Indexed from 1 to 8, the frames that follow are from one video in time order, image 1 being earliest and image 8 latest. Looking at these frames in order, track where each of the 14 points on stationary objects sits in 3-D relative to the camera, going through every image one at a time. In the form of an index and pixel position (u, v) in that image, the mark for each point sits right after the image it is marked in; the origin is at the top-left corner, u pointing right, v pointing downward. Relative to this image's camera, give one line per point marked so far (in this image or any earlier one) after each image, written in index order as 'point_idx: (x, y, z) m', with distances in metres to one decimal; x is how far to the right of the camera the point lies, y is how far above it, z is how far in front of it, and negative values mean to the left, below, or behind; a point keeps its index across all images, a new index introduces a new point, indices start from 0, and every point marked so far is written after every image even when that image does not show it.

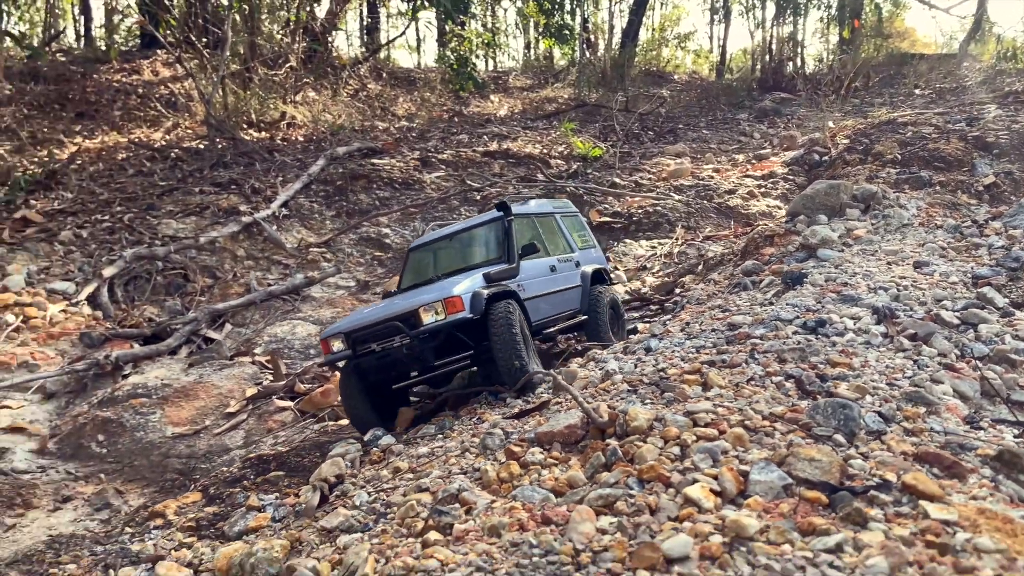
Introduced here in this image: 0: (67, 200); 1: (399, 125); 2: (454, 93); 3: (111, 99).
0: (-4.9, +0.8, +9.0) m
1: (-1.8, +2.4, +12.6) m
2: (-1.0, +3.3, +14.5) m
3: (-5.7, +2.4, +11.0) m
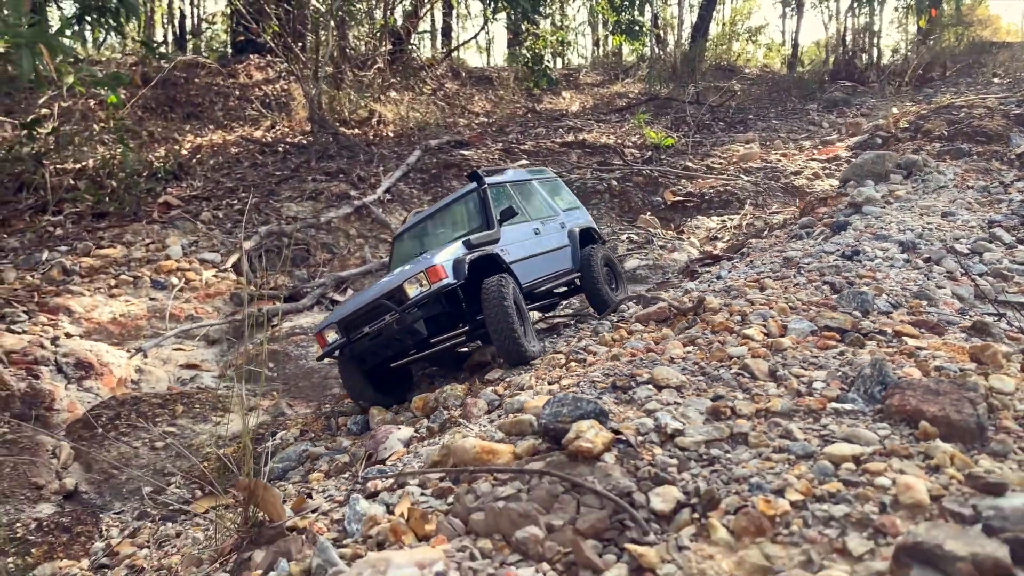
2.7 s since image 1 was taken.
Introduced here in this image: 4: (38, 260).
0: (-3.9, +1.2, +10.5) m
1: (-0.5, +2.7, +13.9) m
2: (+0.4, +3.7, +15.6) m
3: (-4.5, +2.7, +12.6) m
4: (-4.7, +0.3, +8.3) m
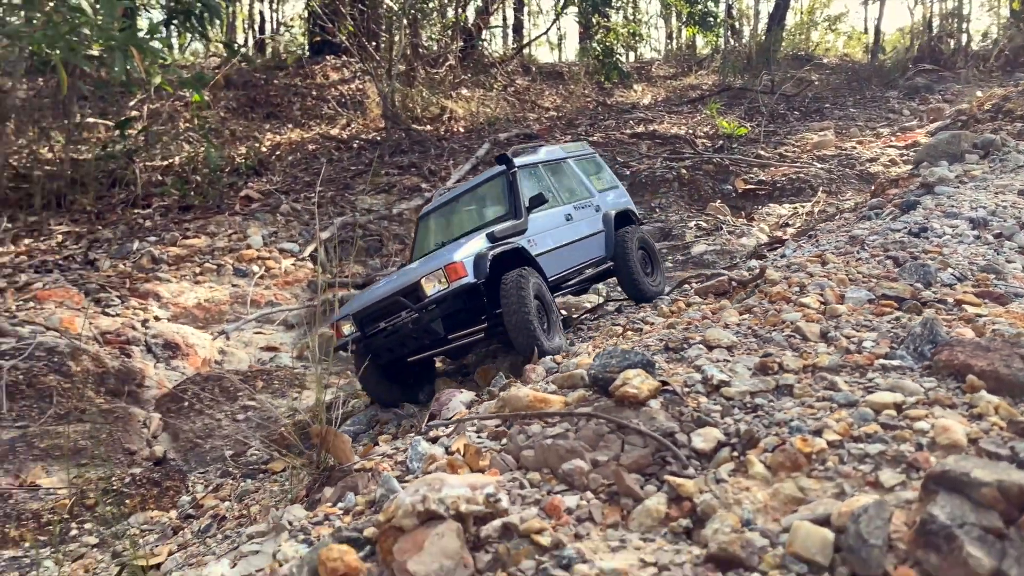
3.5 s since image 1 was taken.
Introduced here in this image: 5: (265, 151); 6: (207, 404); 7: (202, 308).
0: (-3.0, +1.3, +10.9) m
1: (+0.6, +2.9, +14.0) m
2: (+1.7, +3.8, +15.6) m
3: (-3.4, +2.9, +13.0) m
4: (-4.0, +0.4, +8.8) m
5: (-3.4, +1.9, +11.6) m
6: (-2.2, -0.8, +5.9) m
7: (-3.0, -0.2, +8.2) m
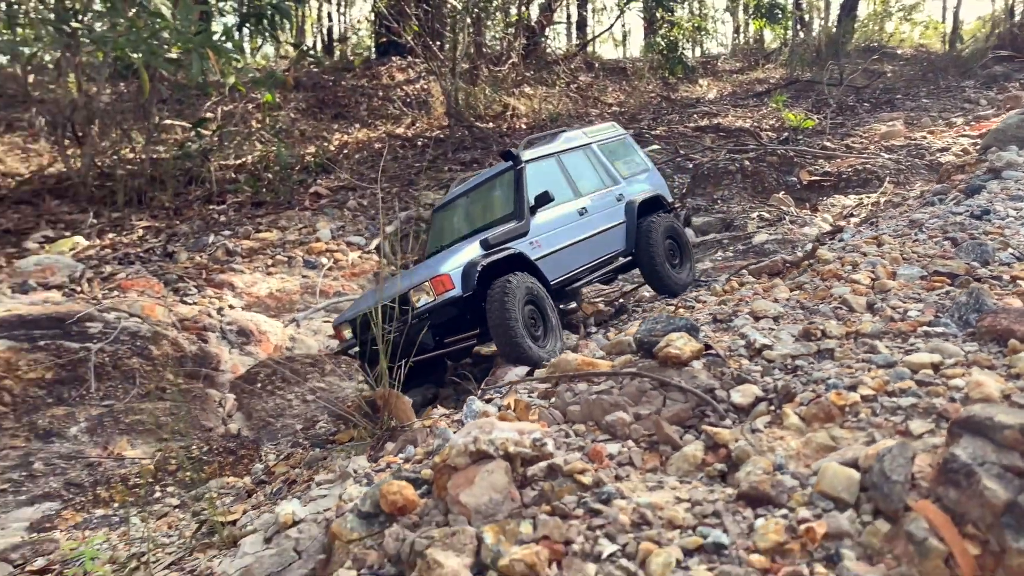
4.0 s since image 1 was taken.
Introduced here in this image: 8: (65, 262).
0: (-2.2, +1.5, +11.2) m
1: (+1.7, +3.0, +14.0) m
2: (+2.9, +3.9, +15.6) m
3: (-2.5, +3.0, +13.4) m
4: (-3.3, +0.5, +9.2) m
5: (-2.5, +2.0, +11.9) m
6: (-1.7, -0.7, +6.2) m
7: (-2.4, -0.1, +8.5) m
8: (-4.3, +0.2, +8.1) m
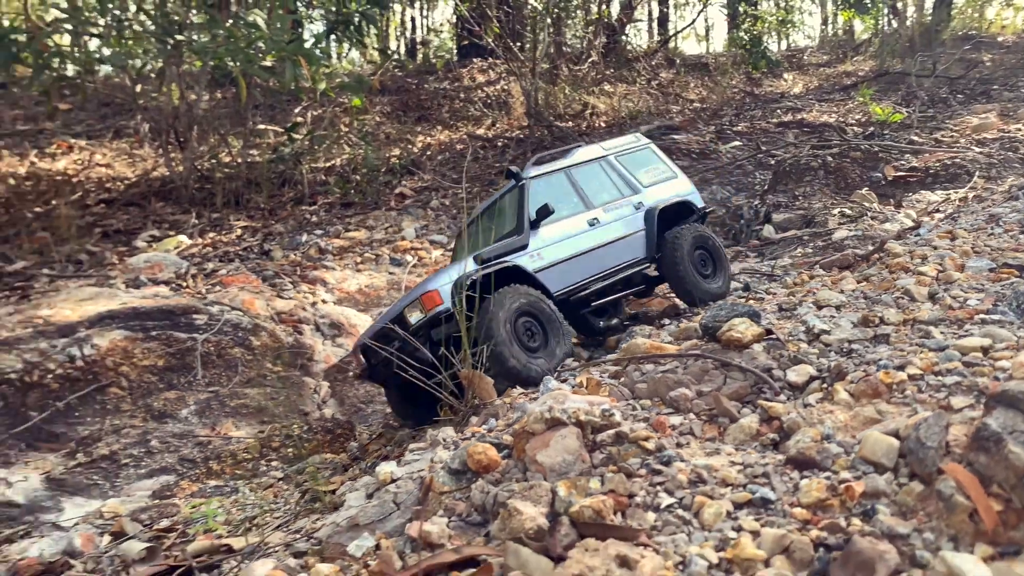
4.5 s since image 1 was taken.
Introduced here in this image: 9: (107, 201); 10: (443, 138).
0: (-1.2, +1.5, +11.6) m
1: (+3.0, +3.0, +14.0) m
2: (+4.4, +4.0, +15.5) m
3: (-1.2, +3.0, +13.8) m
4: (-2.5, +0.5, +9.7) m
5: (-1.4, +2.0, +12.4) m
6: (-1.1, -0.7, +6.6) m
7: (-1.6, -0.1, +8.9) m
8: (-3.5, +0.3, +8.8) m
9: (-4.8, +1.0, +9.9) m
10: (-1.1, +2.3, +13.0) m
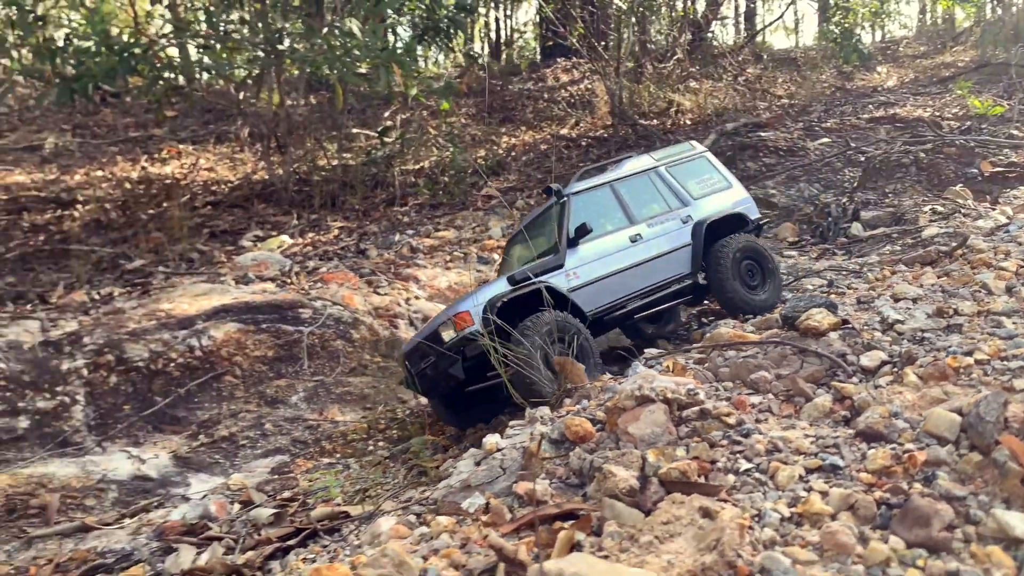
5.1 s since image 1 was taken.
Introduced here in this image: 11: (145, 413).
0: (0.0, +1.5, +11.9) m
1: (+4.4, +3.0, +13.9) m
2: (+5.9, +4.0, +15.3) m
3: (+0.2, +3.1, +14.1) m
4: (-1.4, +0.6, +10.2) m
5: (-0.1, +2.1, +12.7) m
6: (-0.4, -0.7, +6.9) m
7: (-0.7, 0.0, +9.3) m
8: (-2.6, +0.3, +9.3) m
9: (-3.8, +1.1, +10.6) m
10: (+0.3, +2.3, +13.3) m
11: (-2.9, -1.0, +6.7) m
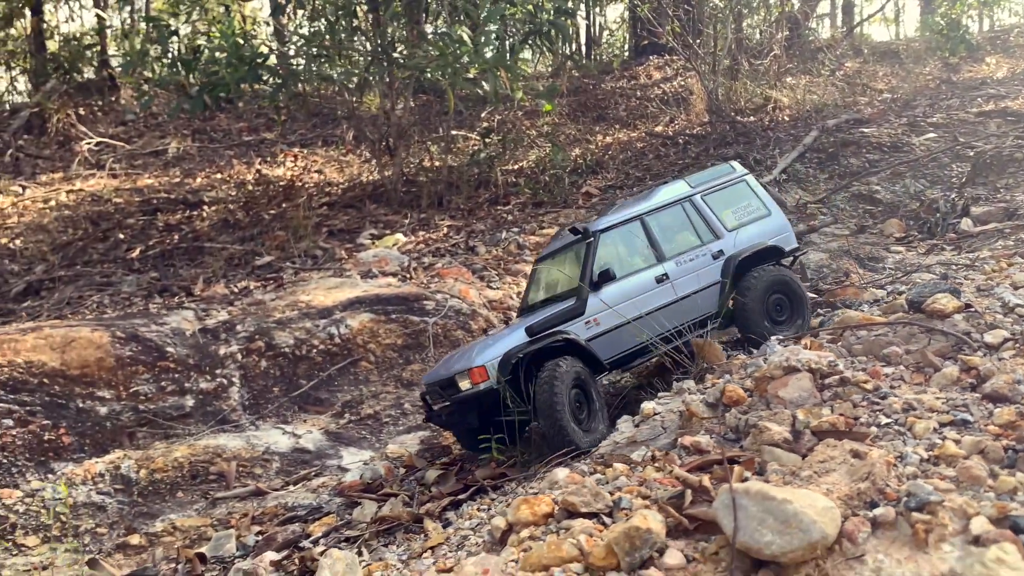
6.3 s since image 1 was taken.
0: (+1.5, +1.6, +12.3) m
1: (+6.1, +3.1, +13.8) m
2: (+7.7, +4.1, +15.0) m
3: (+2.0, +3.2, +14.5) m
4: (-0.1, +0.6, +10.7) m
5: (+1.5, +2.1, +13.1) m
6: (+0.6, -0.6, +7.4) m
7: (+0.6, 0.0, +9.8) m
8: (-1.4, +0.4, +10.0) m
9: (-2.4, +1.1, +11.3) m
10: (+1.9, +2.4, +13.6) m
11: (-1.9, -0.9, +7.4) m
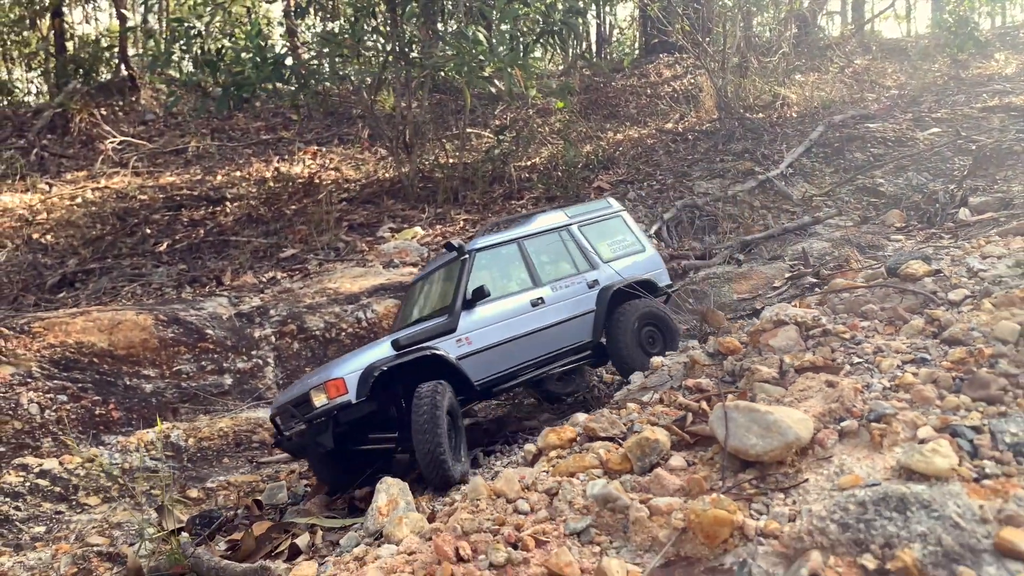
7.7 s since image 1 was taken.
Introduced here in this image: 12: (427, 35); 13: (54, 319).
0: (+1.8, +1.7, +12.7) m
1: (+6.3, +3.3, +14.2) m
2: (+8.0, +4.2, +15.4) m
3: (+2.2, +3.3, +14.9) m
4: (+0.1, +0.8, +11.1) m
5: (+1.7, +2.3, +13.5) m
6: (+0.7, -0.5, +7.8) m
7: (+0.8, +0.2, +10.2) m
8: (-1.2, +0.5, +10.4) m
9: (-2.2, +1.3, +11.8) m
10: (+2.1, +2.6, +14.0) m
11: (-1.8, -0.8, +7.9) m
12: (-1.0, +3.0, +9.9) m
13: (-4.1, -0.3, +7.5) m
